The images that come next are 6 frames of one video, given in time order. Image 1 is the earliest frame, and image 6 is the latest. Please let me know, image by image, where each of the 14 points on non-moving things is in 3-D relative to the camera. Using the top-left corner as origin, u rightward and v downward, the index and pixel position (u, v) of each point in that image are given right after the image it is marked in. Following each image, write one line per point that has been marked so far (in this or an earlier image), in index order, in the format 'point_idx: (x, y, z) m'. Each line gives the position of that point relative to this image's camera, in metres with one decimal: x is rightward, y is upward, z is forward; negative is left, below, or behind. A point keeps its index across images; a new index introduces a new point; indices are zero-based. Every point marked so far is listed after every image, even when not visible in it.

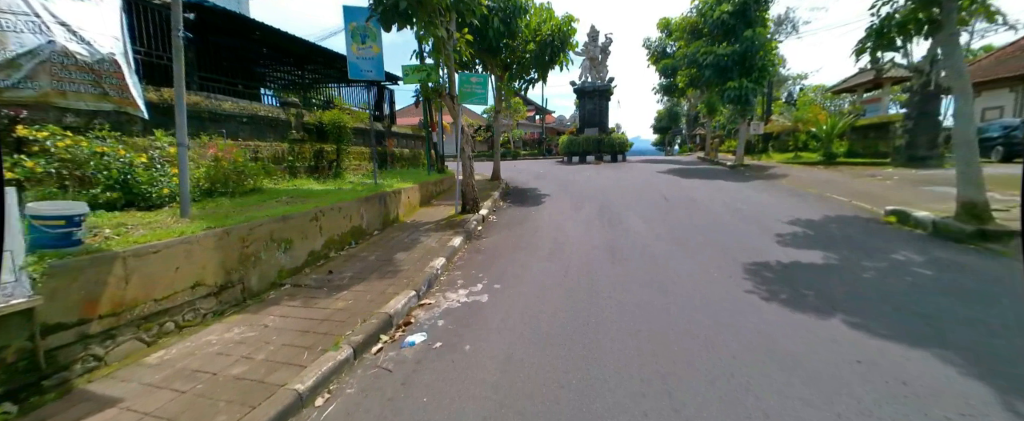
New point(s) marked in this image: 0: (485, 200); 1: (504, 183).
0: (-0.6, +0.3, +9.3) m
1: (-0.2, +0.9, +12.2) m
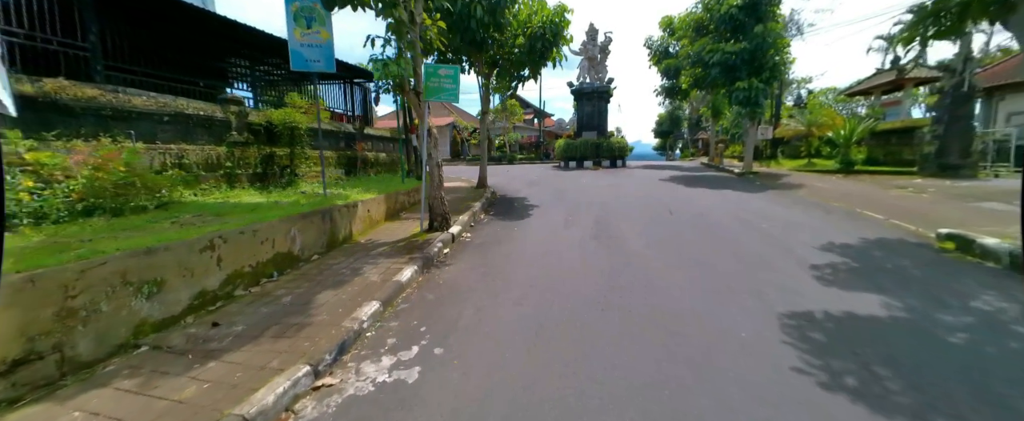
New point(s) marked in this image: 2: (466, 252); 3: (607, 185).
0: (-1.0, 0.0, +8.1) m
1: (-0.5, +0.6, +11.0) m
2: (-0.6, -0.5, +5.9) m
3: (+3.5, +1.0, +14.6) m
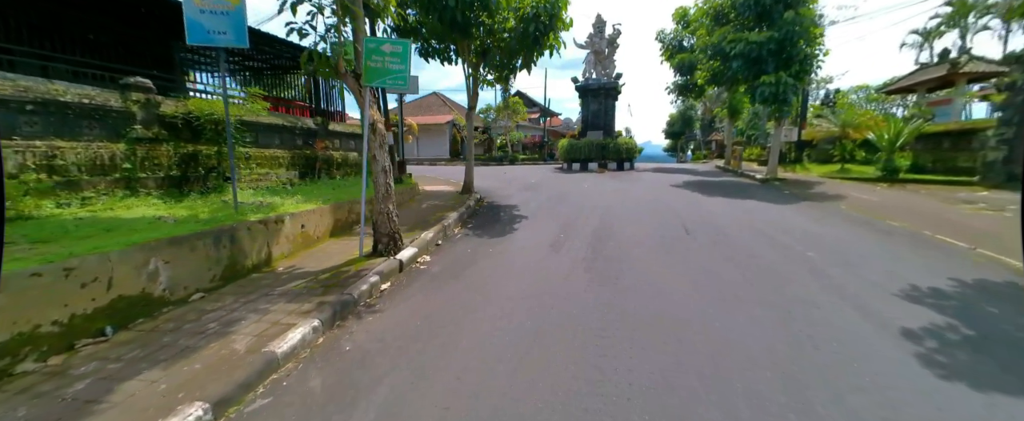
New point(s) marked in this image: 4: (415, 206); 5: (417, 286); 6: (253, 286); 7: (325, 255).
0: (-1.4, -0.2, +6.7) m
1: (-0.8, +0.3, +9.5) m
2: (-1.0, -0.8, +4.5) m
3: (+3.3, +0.7, +13.1) m
4: (-1.9, +0.1, +8.0) m
5: (-1.0, -0.8, +4.4) m
6: (-2.6, -0.8, +4.1) m
7: (-2.4, -0.6, +5.2) m
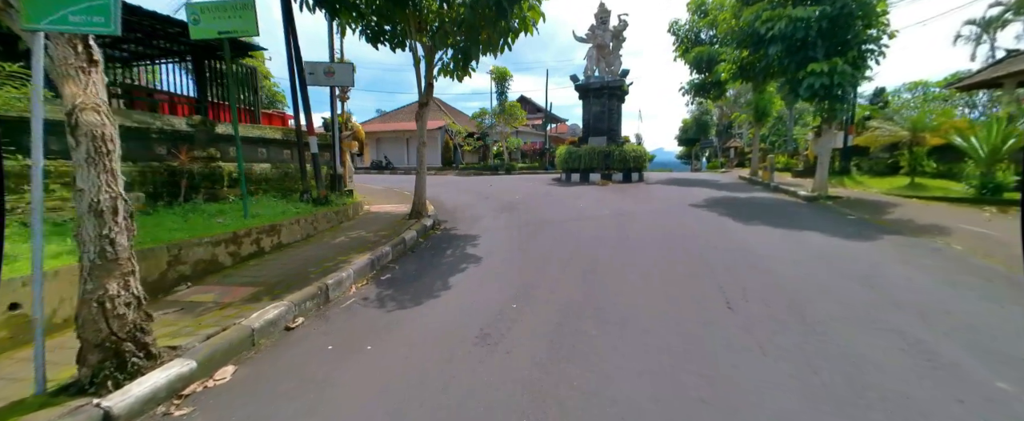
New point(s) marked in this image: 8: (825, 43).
0: (-2.1, -0.7, +4.2) m
1: (-1.5, -0.2, +7.1) m
2: (-1.9, -1.3, +2.0) m
3: (+2.7, +0.1, +10.5) m
4: (-2.6, -0.4, +5.6) m
5: (-1.9, -1.3, +2.0) m
6: (-3.5, -1.2, +1.7) m
7: (-3.2, -1.0, +2.7) m
8: (+7.0, +3.7, +8.9) m
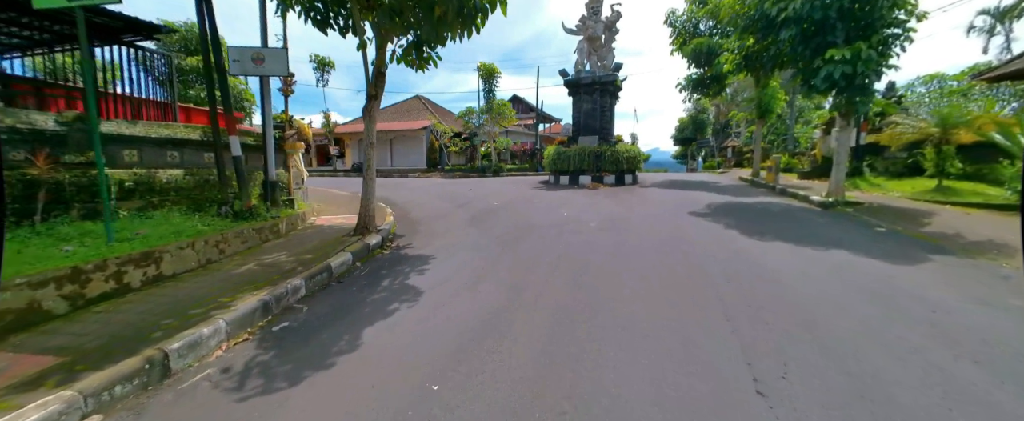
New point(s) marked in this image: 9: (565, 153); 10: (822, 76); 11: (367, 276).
0: (-2.6, -1.0, +3.0) m
1: (-2.0, -0.4, +5.9) m
2: (-2.3, -1.5, +0.8) m
3: (+2.1, -0.1, +9.3) m
4: (-3.1, -0.7, +4.4) m
5: (-2.3, -1.5, +0.7) m
6: (-3.9, -1.4, +0.4) m
7: (-3.7, -1.3, +1.5) m
8: (+6.4, +3.6, +7.7) m
9: (+2.1, +2.2, +15.4) m
10: (+6.0, +2.6, +7.8) m
11: (-1.7, -0.8, +4.6) m
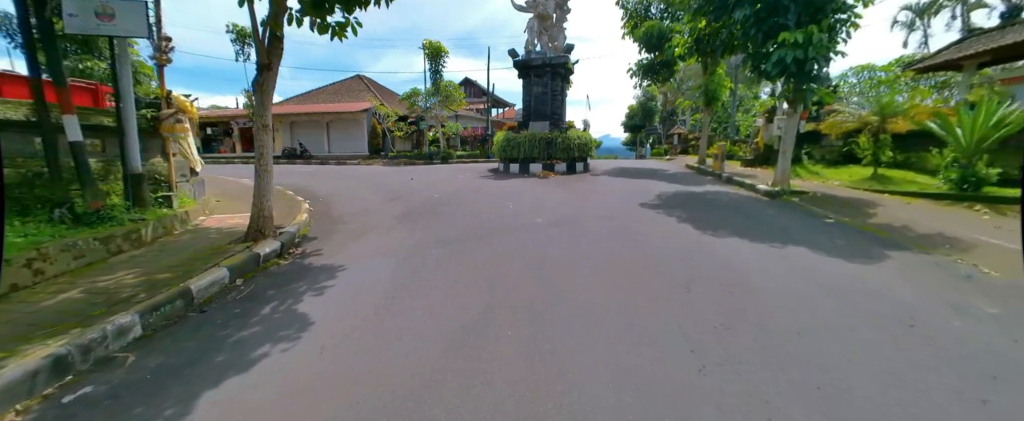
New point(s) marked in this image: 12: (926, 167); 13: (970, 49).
0: (-3.1, -1.1, +1.9) m
1: (-2.9, -0.4, +4.8) m
2: (-2.6, -1.7, -0.3) m
3: (+0.9, +0.1, +8.7) m
4: (-3.8, -0.7, +3.2) m
5: (-2.6, -1.7, -0.3) m
6: (-4.1, -1.7, -0.8) m
7: (-4.0, -1.4, +0.3) m
8: (+5.2, +3.8, +7.4) m
9: (+0.1, +2.6, +14.6) m
10: (+4.8, +2.8, +7.5) m
11: (-2.4, -0.9, +3.6) m
12: (+9.6, +1.0, +9.2) m
13: (+10.9, +3.8, +9.8) m
